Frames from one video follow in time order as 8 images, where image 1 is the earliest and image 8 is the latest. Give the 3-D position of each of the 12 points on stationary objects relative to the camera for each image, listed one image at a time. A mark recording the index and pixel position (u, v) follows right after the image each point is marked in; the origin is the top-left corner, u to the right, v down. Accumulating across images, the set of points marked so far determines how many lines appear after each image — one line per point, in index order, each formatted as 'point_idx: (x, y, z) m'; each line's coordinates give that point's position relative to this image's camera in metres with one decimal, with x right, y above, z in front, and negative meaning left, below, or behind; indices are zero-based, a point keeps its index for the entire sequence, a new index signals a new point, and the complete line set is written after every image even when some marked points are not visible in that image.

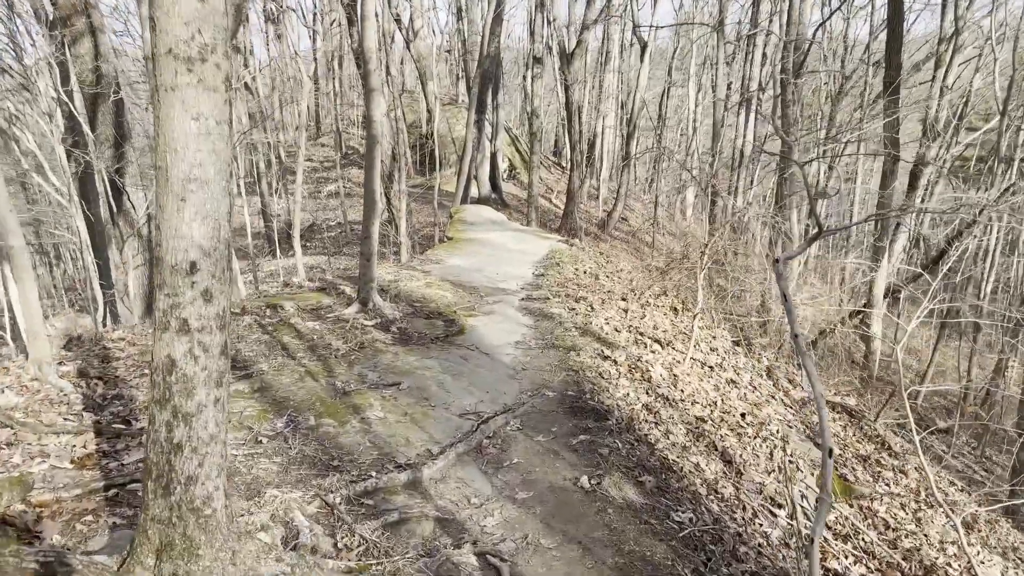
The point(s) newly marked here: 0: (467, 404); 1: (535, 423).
0: (-0.3, -0.7, +5.0) m
1: (+0.1, -0.8, +4.8) m
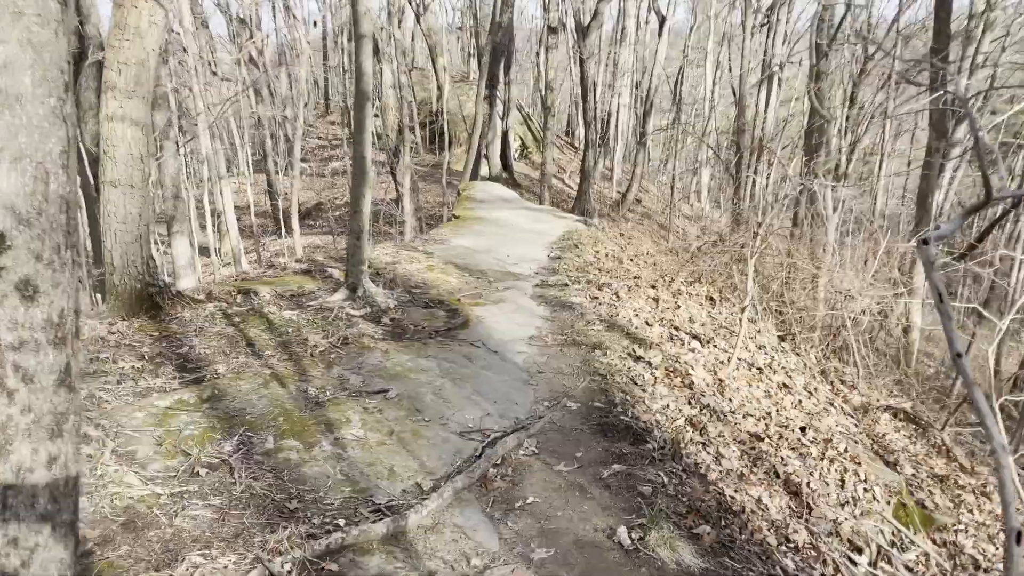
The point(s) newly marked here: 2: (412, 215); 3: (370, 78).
0: (-0.2, -0.7, +4.0) m
1: (+0.2, -0.8, +3.8) m
2: (-1.9, +1.4, +14.6) m
3: (-1.0, +1.5, +5.6) m
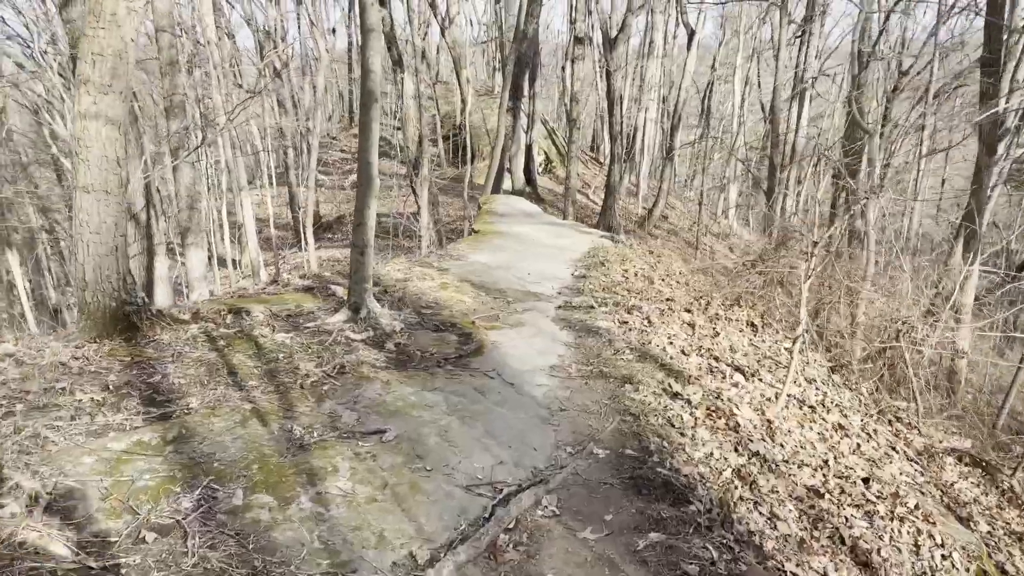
0: (-0.1, -0.8, +3.4) m
1: (+0.3, -0.9, +3.2) m
2: (-1.5, +1.1, +14.1) m
3: (-0.9, +1.3, +5.0) m
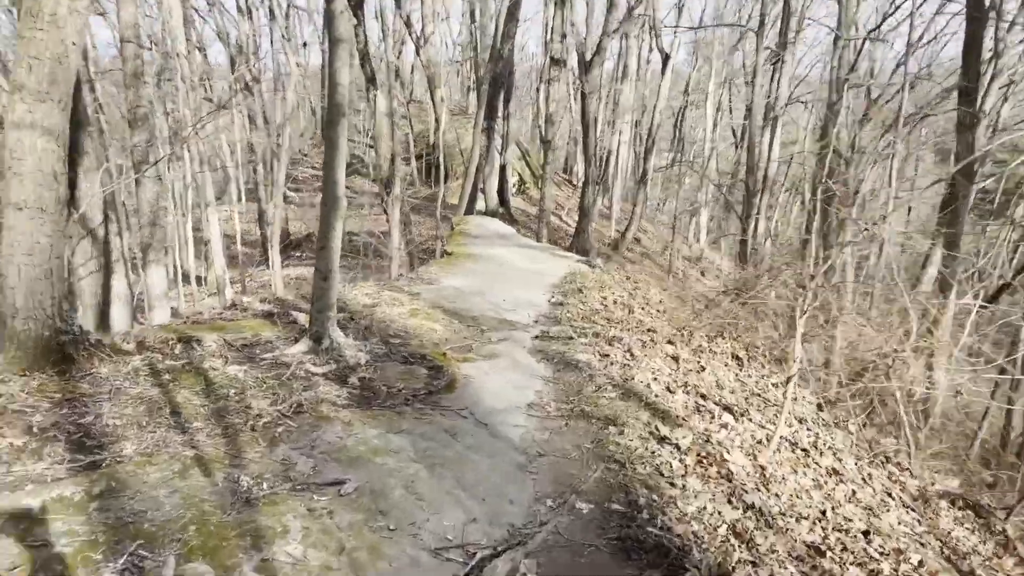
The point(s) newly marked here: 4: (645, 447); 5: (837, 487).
0: (-0.2, -0.9, +3.1) m
1: (+0.2, -1.0, +2.9) m
2: (-1.9, +0.7, +13.7) m
3: (-1.0, +1.2, +4.7) m
4: (+0.7, -0.8, +4.0) m
5: (+1.8, -1.1, +4.5) m
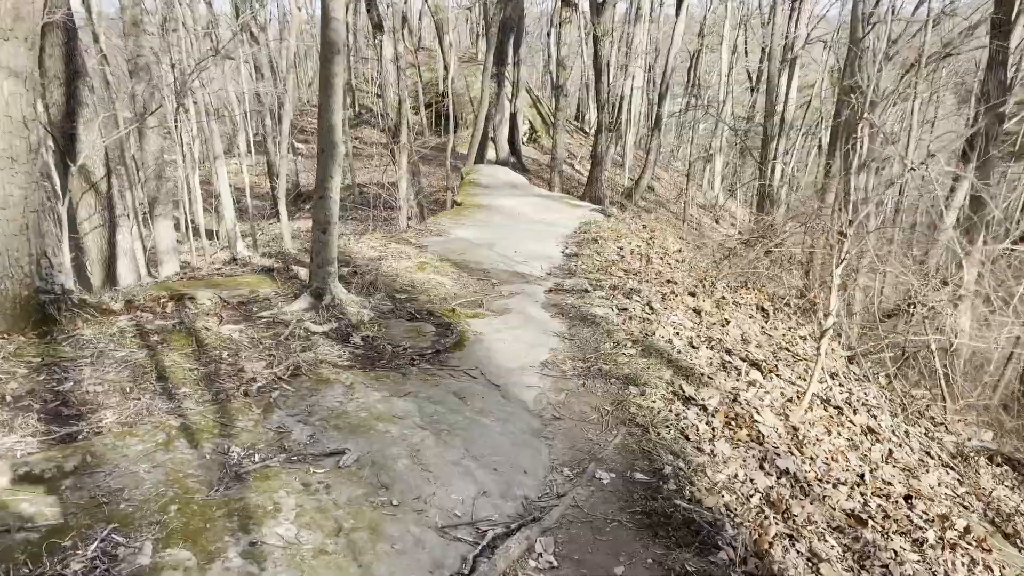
0: (-0.2, -0.8, +2.8) m
1: (+0.2, -0.9, +2.6) m
2: (-1.7, +1.5, +13.3) m
3: (-0.9, +1.4, +4.3) m
4: (+0.7, -0.6, +3.7) m
5: (+1.9, -0.8, +4.2) m
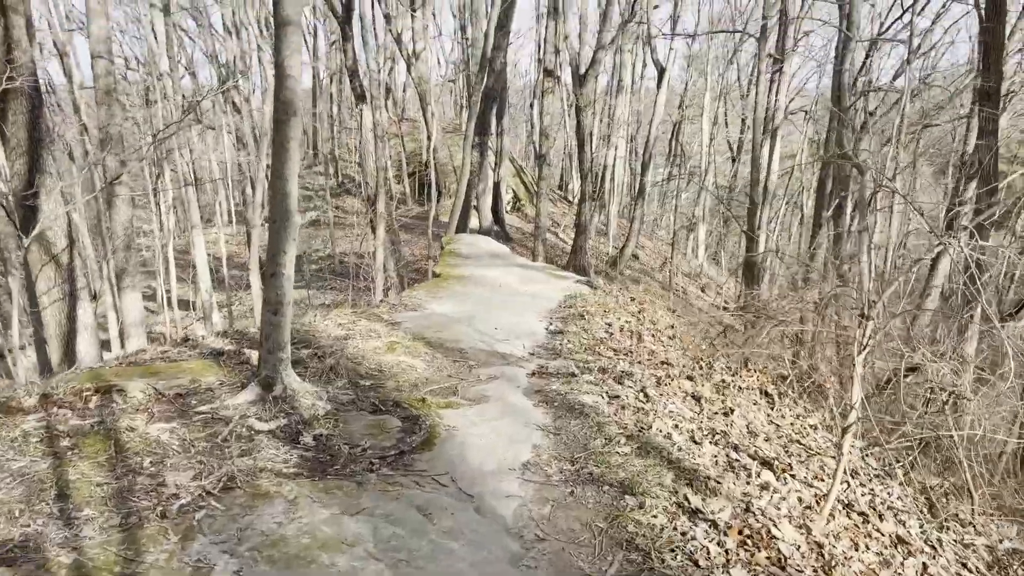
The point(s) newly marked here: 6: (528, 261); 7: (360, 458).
0: (-0.3, -1.1, +2.2) m
1: (+0.1, -1.1, +2.0) m
2: (-2.0, +0.3, +12.9) m
3: (-1.1, +1.0, +3.9) m
4: (+0.6, -0.9, +3.1) m
5: (+1.8, -1.3, +3.6) m
6: (+0.2, +0.4, +11.0) m
7: (-0.7, -0.8, +3.6) m
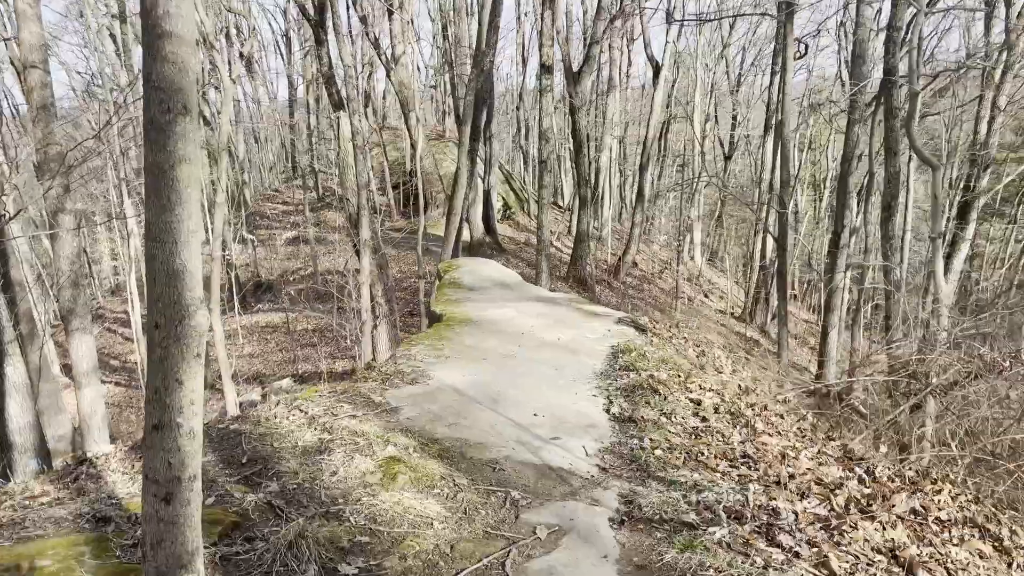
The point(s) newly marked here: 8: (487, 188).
0: (+0.1, -1.4, +0.2) m
1: (+0.5, -1.5, 0.0) m
2: (-1.9, -0.2, +10.9) m
3: (-0.8, +0.6, +1.9) m
4: (+1.0, -1.3, +1.2) m
5: (+2.2, -1.6, +1.7) m
6: (+0.4, -0.1, +9.1) m
7: (-0.3, -1.2, +1.6) m
8: (-0.6, +2.5, +19.3) m
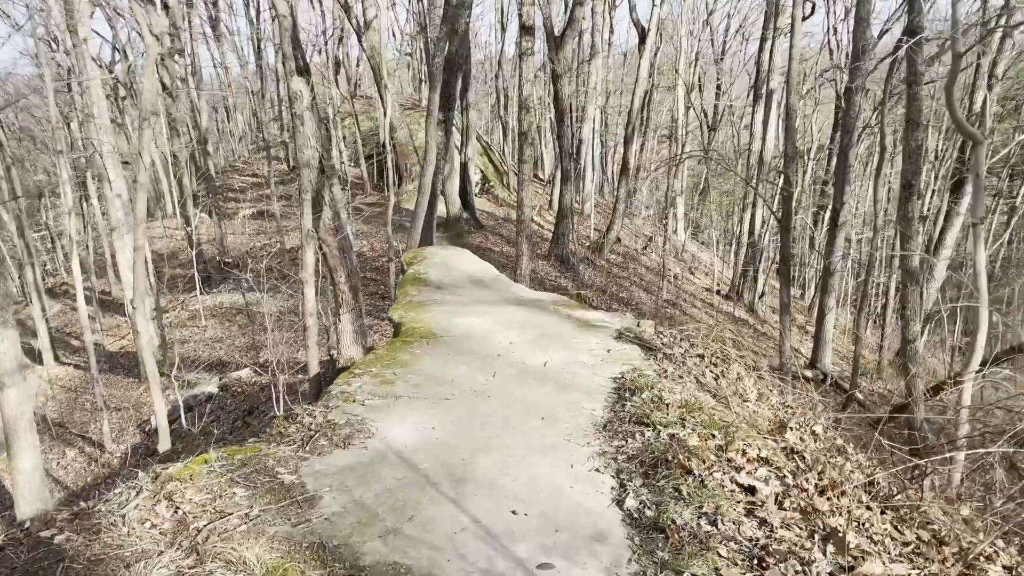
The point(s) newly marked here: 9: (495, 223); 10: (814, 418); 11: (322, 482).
0: (+0.1, -1.8, -1.2) m
1: (+0.5, -1.8, -1.4) m
2: (-2.2, -0.2, +9.3) m
3: (-0.9, +0.3, +0.4) m
4: (+0.9, -1.6, -0.3) m
5: (+2.1, -1.8, +0.3) m
6: (+0.1, 0.0, +7.6) m
7: (-0.4, -1.4, +0.1) m
8: (-1.1, +2.9, +17.7) m
9: (-0.3, +1.4, +19.0) m
10: (+2.0, -0.8, +5.3) m
11: (-0.8, -0.9, +3.4) m
